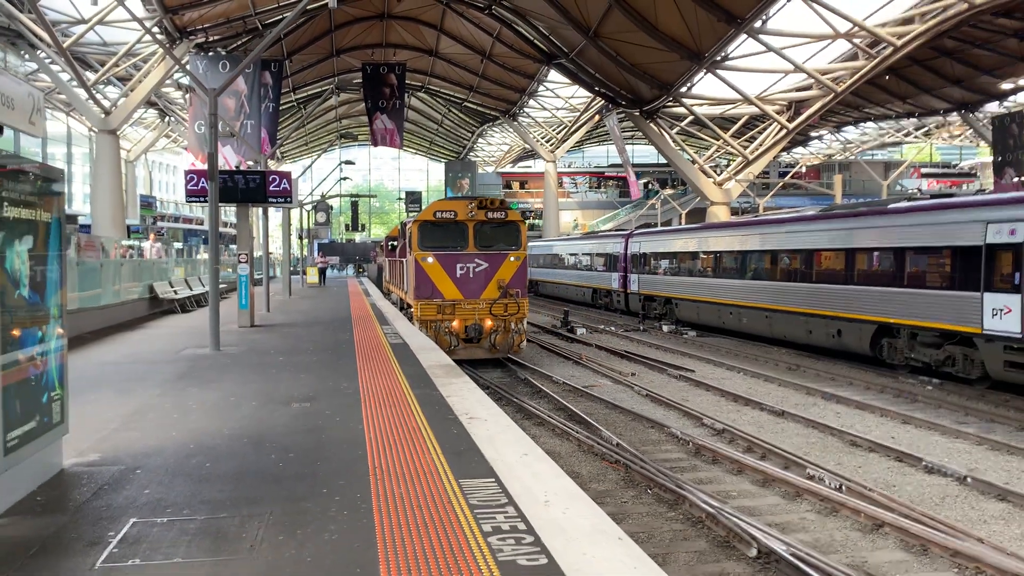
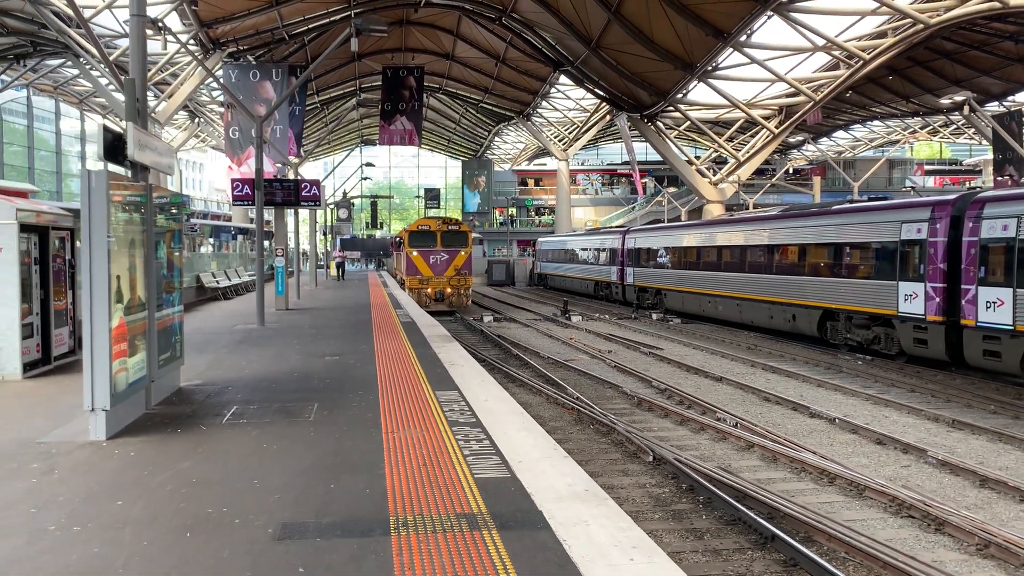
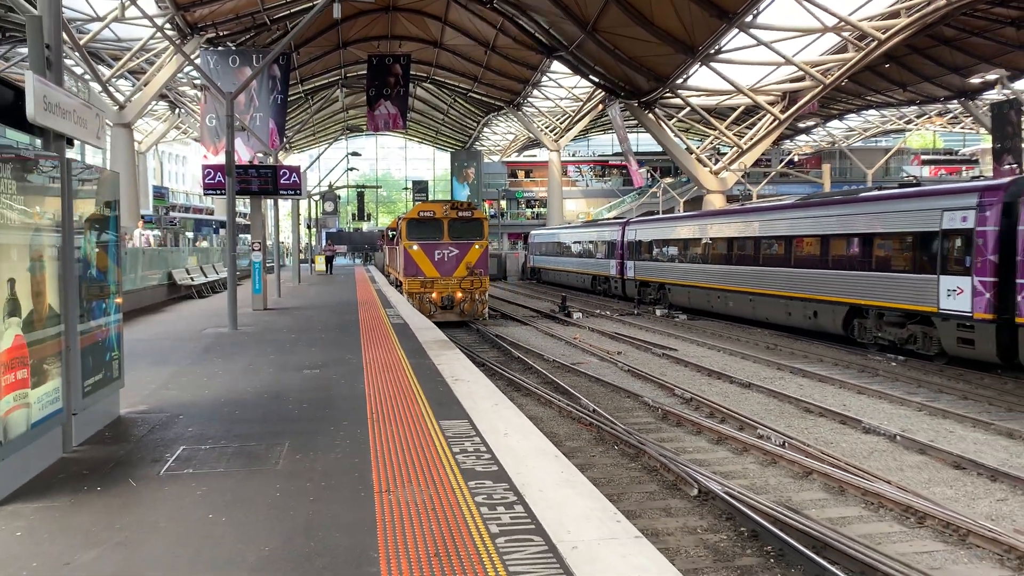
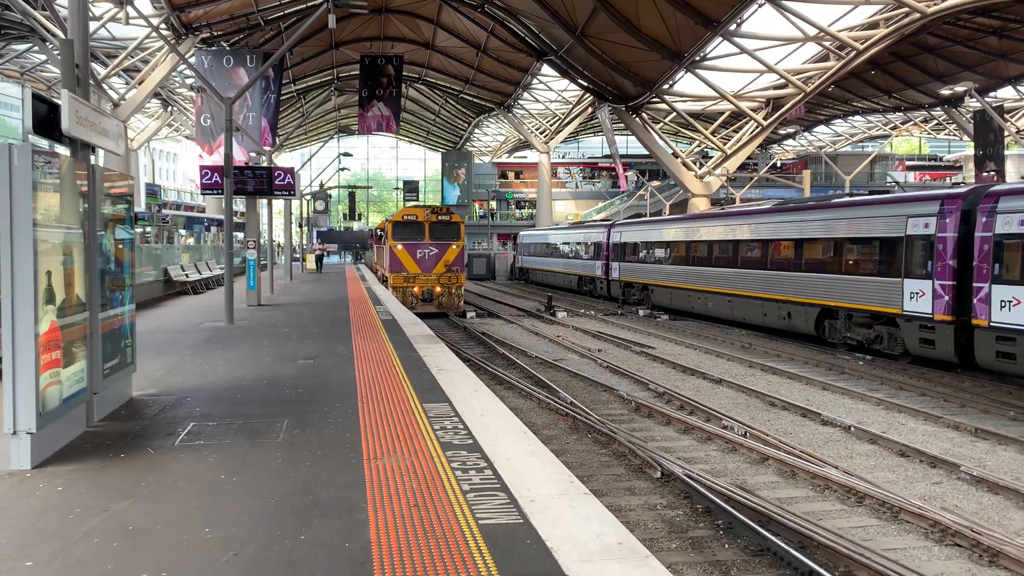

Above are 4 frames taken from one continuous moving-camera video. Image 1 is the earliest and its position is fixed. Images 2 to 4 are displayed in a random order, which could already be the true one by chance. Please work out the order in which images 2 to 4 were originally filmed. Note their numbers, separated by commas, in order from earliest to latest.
3, 4, 2
